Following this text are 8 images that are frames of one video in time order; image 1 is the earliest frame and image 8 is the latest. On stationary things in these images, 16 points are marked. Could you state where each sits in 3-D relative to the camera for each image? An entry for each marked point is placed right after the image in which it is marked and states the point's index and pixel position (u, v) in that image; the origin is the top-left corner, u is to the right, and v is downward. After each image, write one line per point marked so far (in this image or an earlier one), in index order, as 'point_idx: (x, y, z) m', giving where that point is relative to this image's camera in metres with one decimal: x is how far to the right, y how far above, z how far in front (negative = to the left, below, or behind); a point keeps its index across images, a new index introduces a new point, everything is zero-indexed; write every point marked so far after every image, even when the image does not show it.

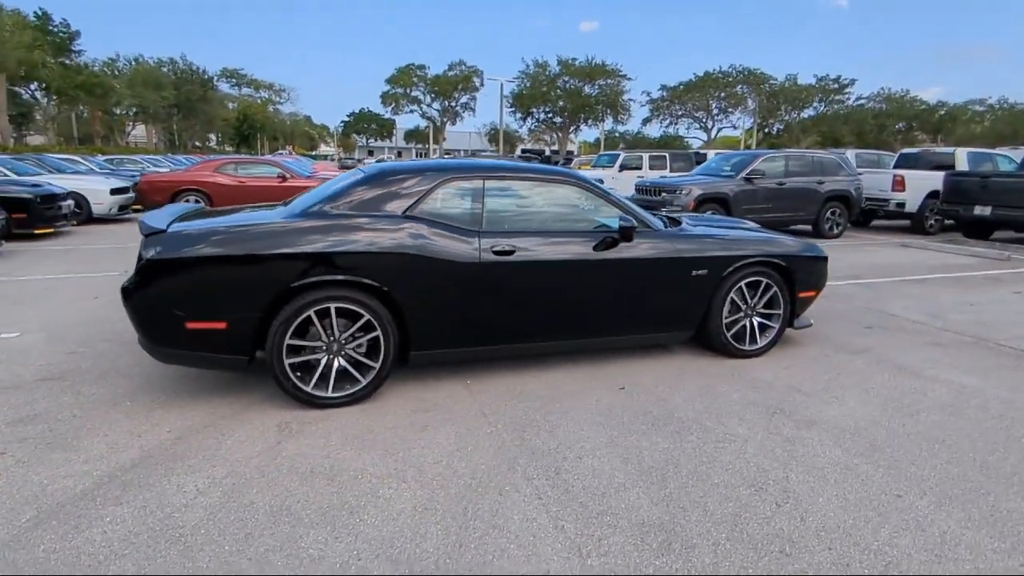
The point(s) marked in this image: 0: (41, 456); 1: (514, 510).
0: (-2.7, -1.0, +3.6) m
1: (0.0, -1.1, +3.0) m
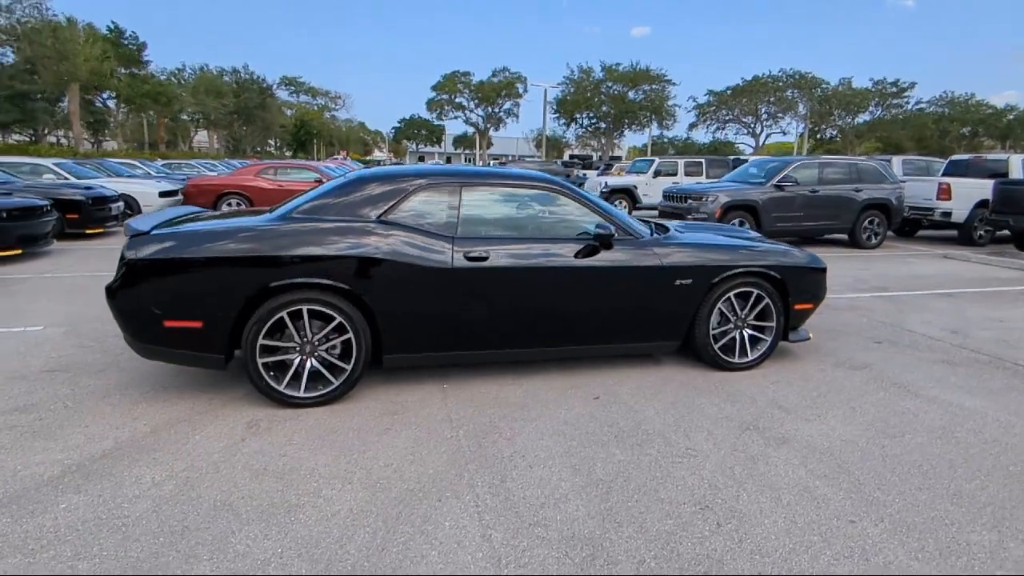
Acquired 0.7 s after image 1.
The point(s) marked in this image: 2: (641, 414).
0: (-3.0, -1.0, +3.8) m
1: (-0.3, -1.1, +3.0) m
2: (+0.9, -0.9, +4.2) m
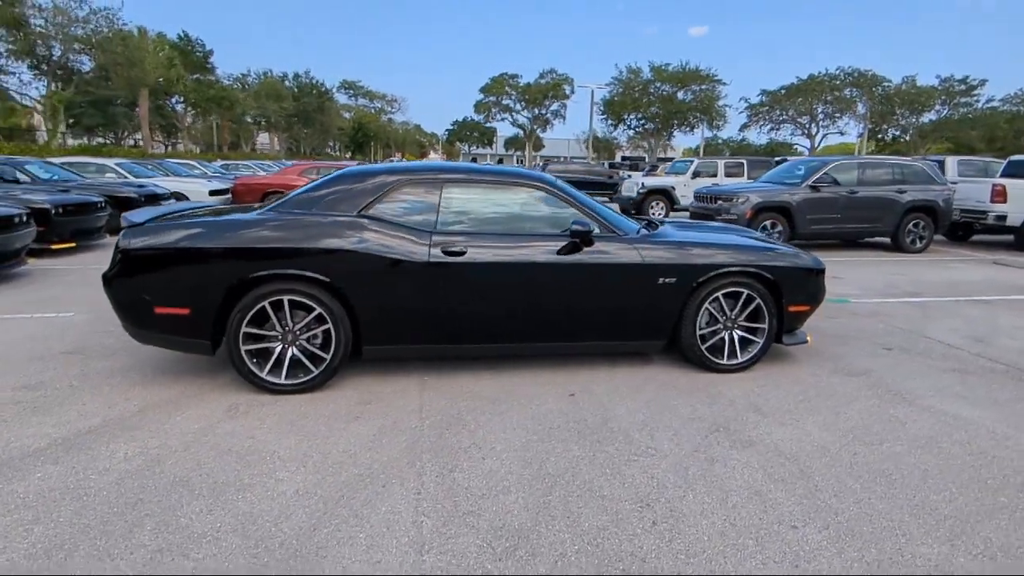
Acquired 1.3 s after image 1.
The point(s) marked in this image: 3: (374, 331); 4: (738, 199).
0: (-3.3, -0.9, +4.1) m
1: (-0.7, -1.1, +3.1) m
2: (+0.7, -0.8, +4.2) m
3: (-1.1, -0.3, +4.6) m
4: (+4.2, +1.7, +11.2) m
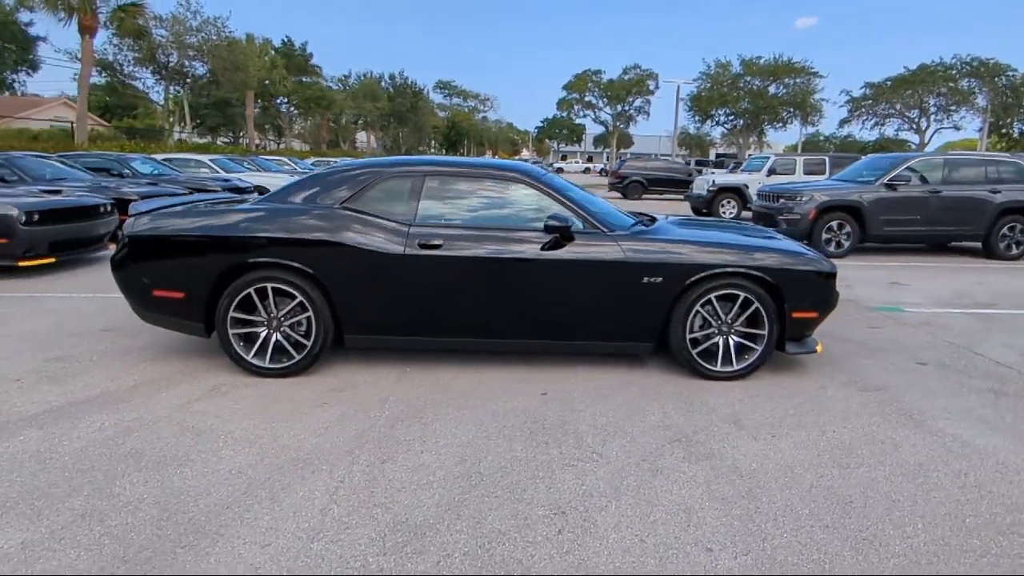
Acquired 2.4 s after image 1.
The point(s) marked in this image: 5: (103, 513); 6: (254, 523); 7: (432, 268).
0: (-3.5, -0.7, +4.5) m
1: (-1.1, -1.0, +3.1) m
2: (+0.4, -0.8, +4.0) m
3: (-1.2, -0.3, +4.7) m
4: (+5.0, +1.6, +10.4) m
5: (-2.0, -1.1, +2.9) m
6: (-1.2, -1.1, +2.8) m
7: (-0.6, +0.1, +4.6) m
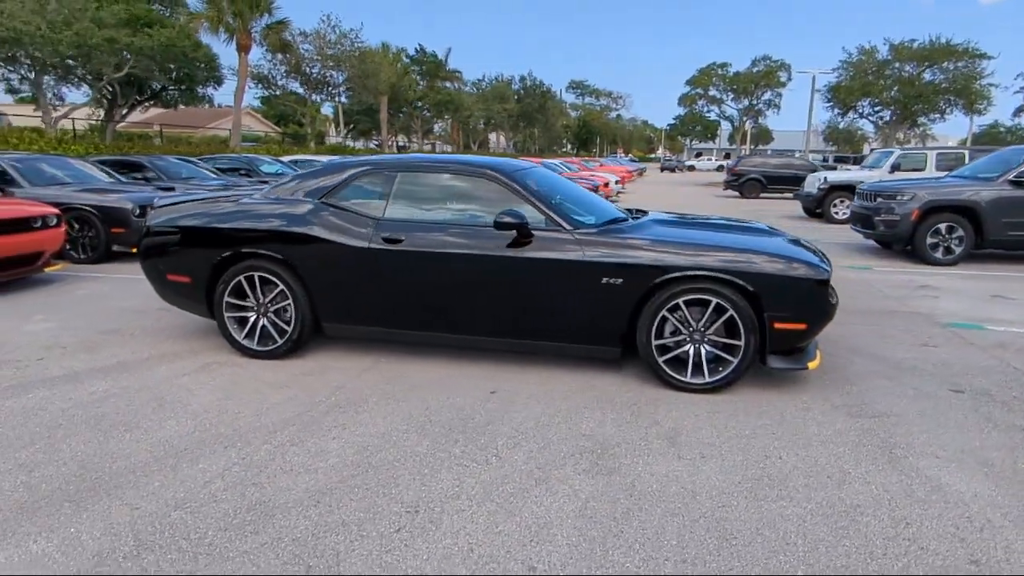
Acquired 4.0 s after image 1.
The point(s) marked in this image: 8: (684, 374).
0: (-3.7, -0.6, +5.2) m
1: (-1.7, -0.9, +3.4) m
2: (0.0, -0.8, +3.9) m
3: (-1.5, -0.2, +4.9) m
4: (+5.9, +1.4, +9.1) m
5: (-2.6, -1.0, +3.3) m
6: (-1.9, -1.0, +3.1) m
7: (-0.9, +0.2, +4.6) m
8: (+1.2, -0.6, +4.2) m
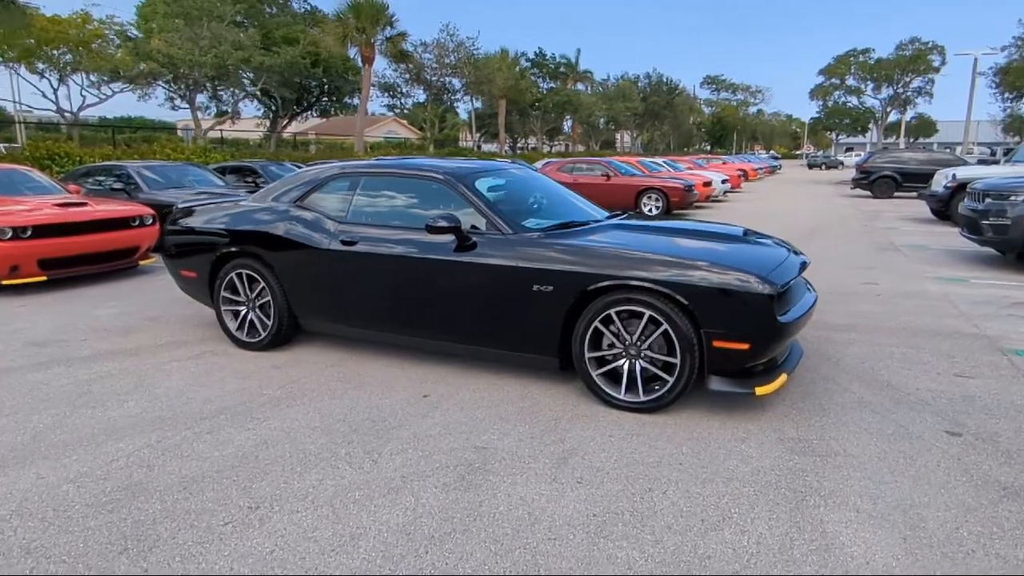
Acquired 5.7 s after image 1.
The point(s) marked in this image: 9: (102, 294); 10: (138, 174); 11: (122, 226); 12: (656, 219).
0: (-3.9, -0.5, +5.9) m
1: (-2.3, -0.9, +3.7) m
2: (-0.6, -0.8, +3.8) m
3: (-1.8, -0.2, +5.1) m
4: (+6.4, +1.2, +7.7) m
5: (-3.2, -0.9, +3.8) m
6: (-2.6, -1.0, +3.4) m
7: (-1.2, +0.2, +4.7) m
8: (+0.7, -0.7, +3.9) m
9: (-5.2, -0.1, +7.7) m
10: (-7.5, +2.3, +12.1) m
11: (-5.8, +0.9, +9.0) m
12: (+1.1, +0.5, +4.8) m
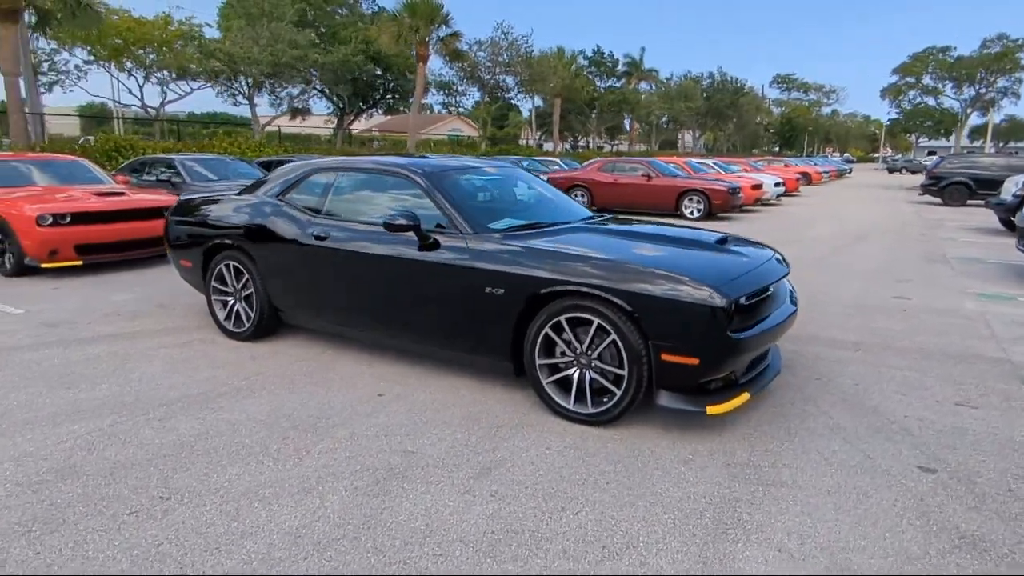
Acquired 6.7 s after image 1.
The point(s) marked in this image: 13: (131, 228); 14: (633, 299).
0: (-4.0, -0.3, +6.2) m
1: (-2.7, -0.8, +3.8) m
2: (-0.9, -0.8, +3.8) m
3: (-1.9, -0.1, +5.2) m
4: (+6.5, +0.9, +6.9) m
5: (-3.5, -0.8, +4.0) m
6: (-2.9, -0.9, +3.6) m
7: (-1.4, +0.2, +4.7) m
8: (+0.3, -0.7, +3.7) m
9: (-5.1, +0.1, +8.1) m
10: (-6.8, +2.5, +12.7) m
11: (-5.5, +1.1, +9.4) m
12: (+0.9, +0.5, +4.5) m
13: (-5.7, +0.9, +9.0) m
14: (+0.7, -0.1, +3.4) m
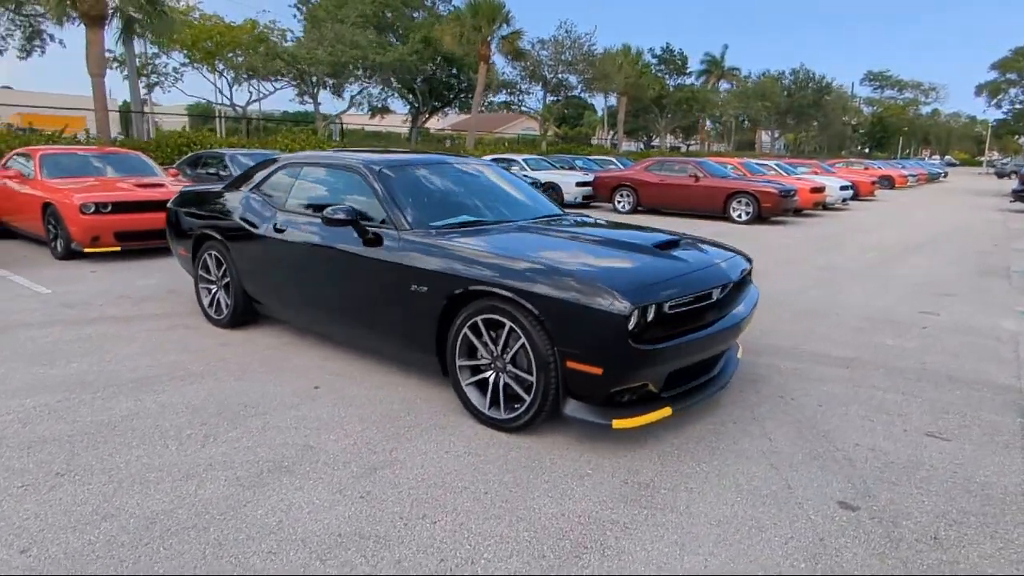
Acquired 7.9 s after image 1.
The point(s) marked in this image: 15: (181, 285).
0: (-4.2, -0.2, +6.5) m
1: (-3.1, -0.7, +4.0) m
2: (-1.4, -0.8, +3.8) m
3: (-2.2, 0.0, +5.3) m
4: (+6.3, +0.7, +6.0) m
5: (-4.0, -0.7, +4.4) m
6: (-3.4, -0.8, +3.8) m
7: (-1.8, +0.3, +4.8) m
8: (-0.2, -0.7, +3.6) m
9: (-5.0, +0.3, +8.6) m
10: (-6.1, +2.8, +13.3) m
11: (-5.2, +1.3, +9.9) m
12: (+0.5, +0.5, +4.3) m
13: (-5.4, +1.1, +9.5) m
14: (+0.2, -0.1, +3.2) m
15: (-4.0, 0.0, +7.4) m
